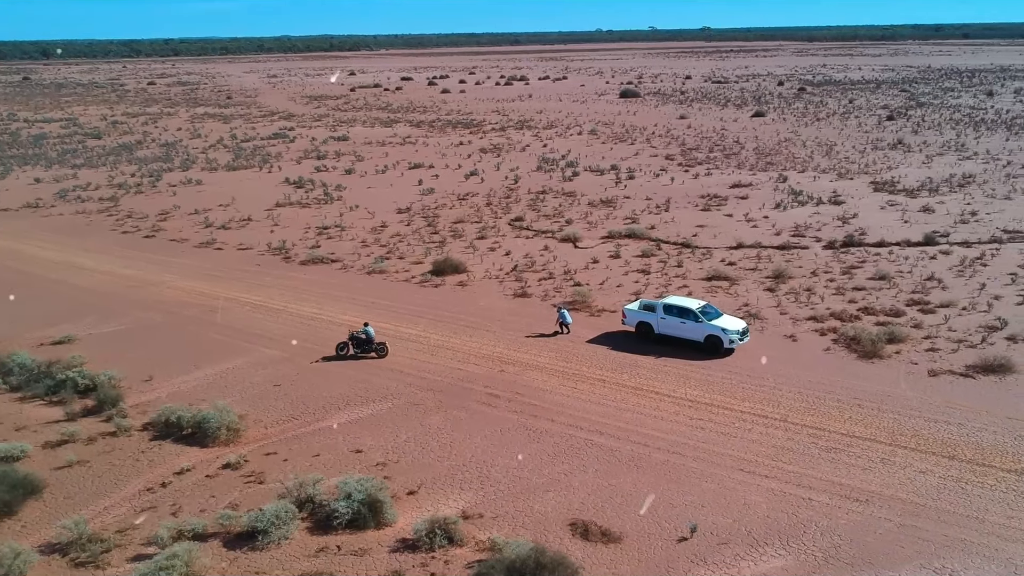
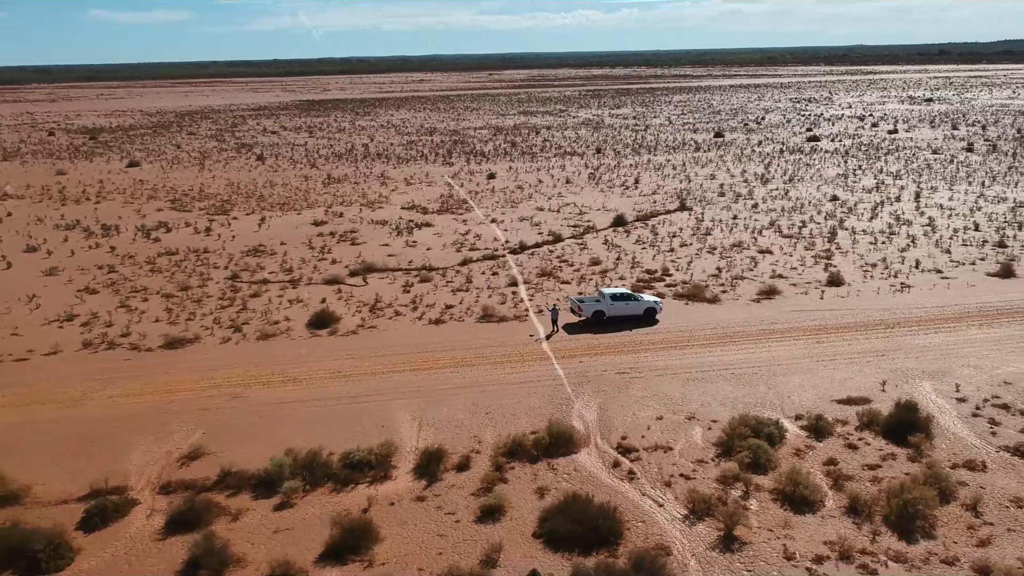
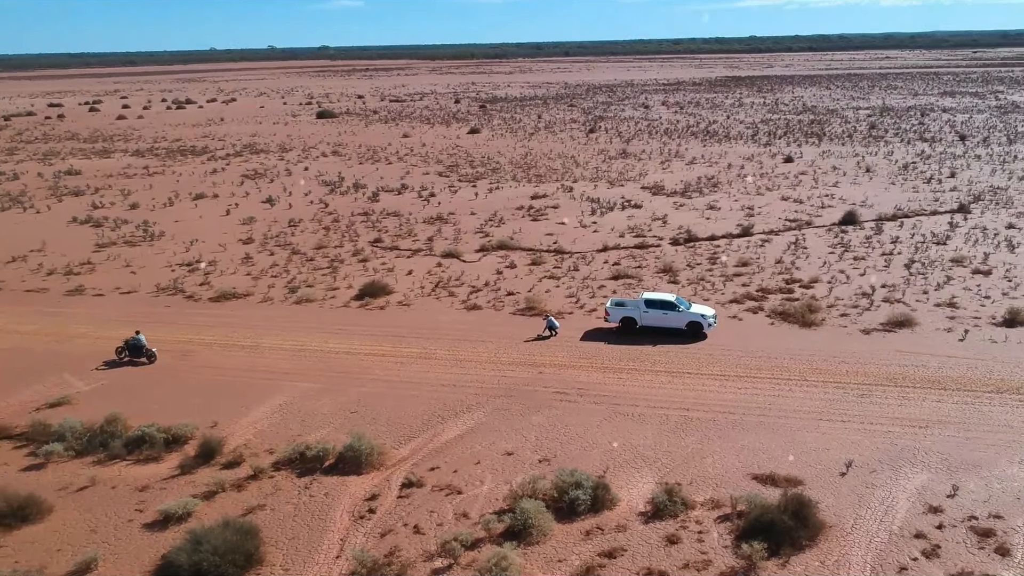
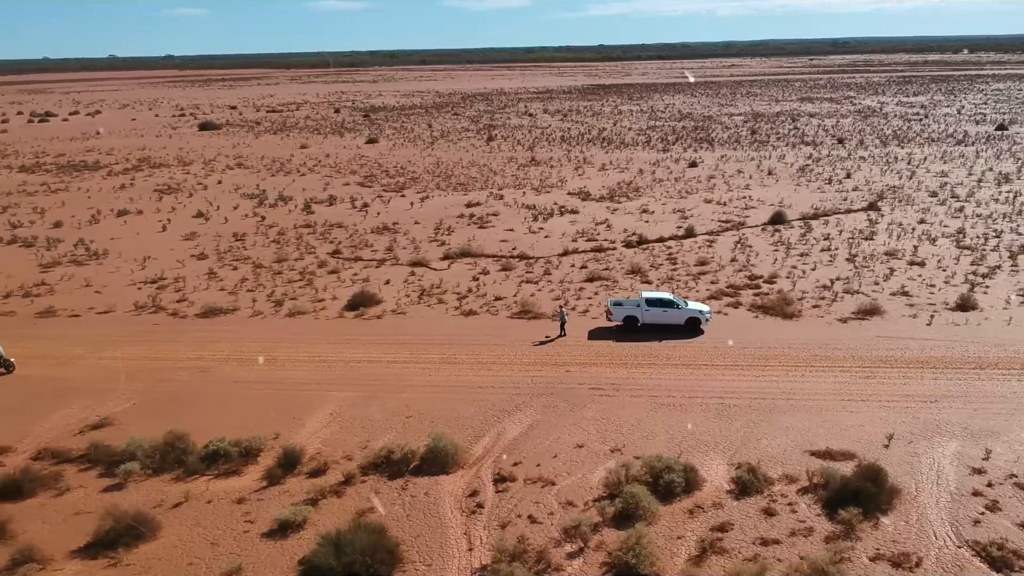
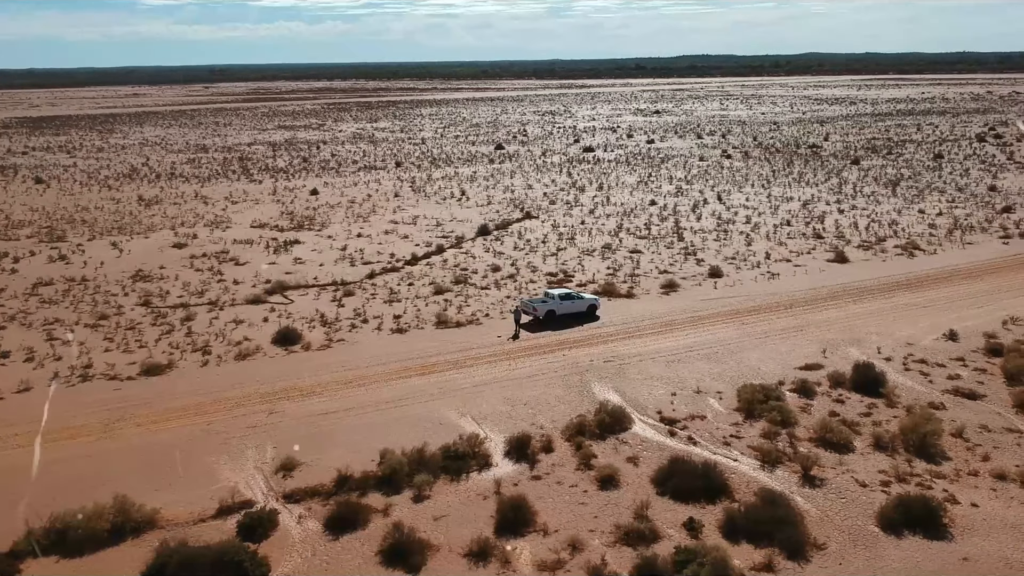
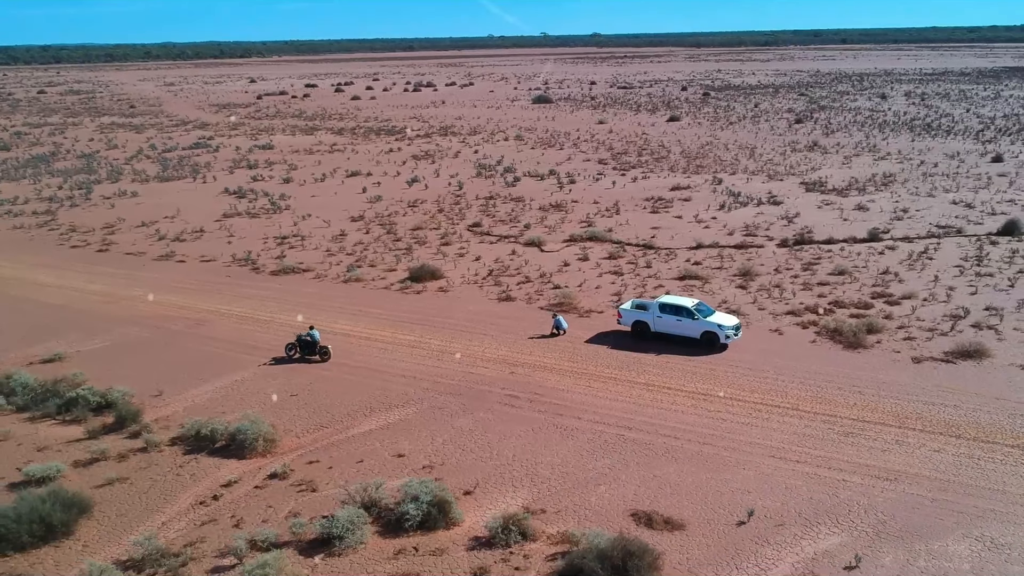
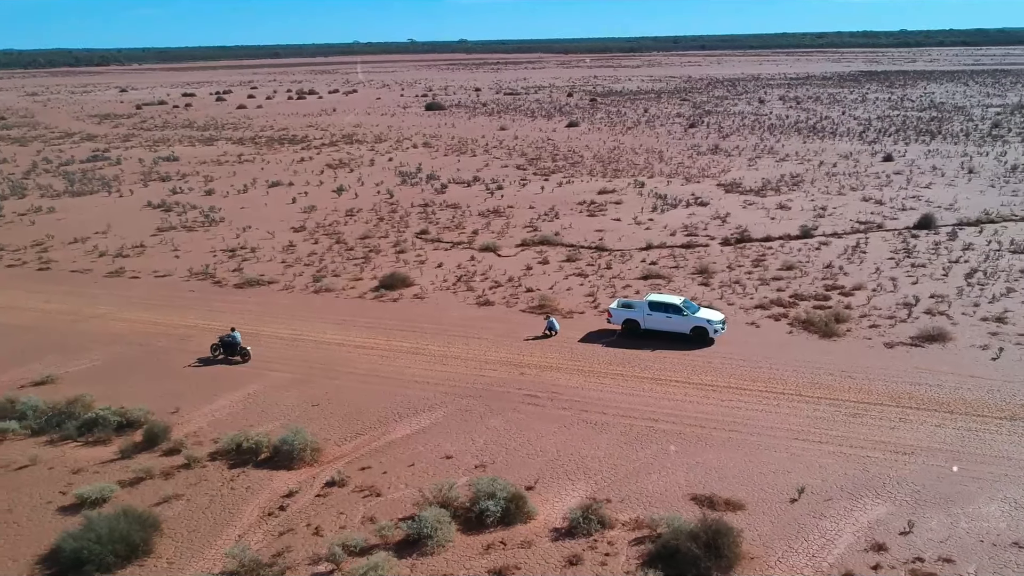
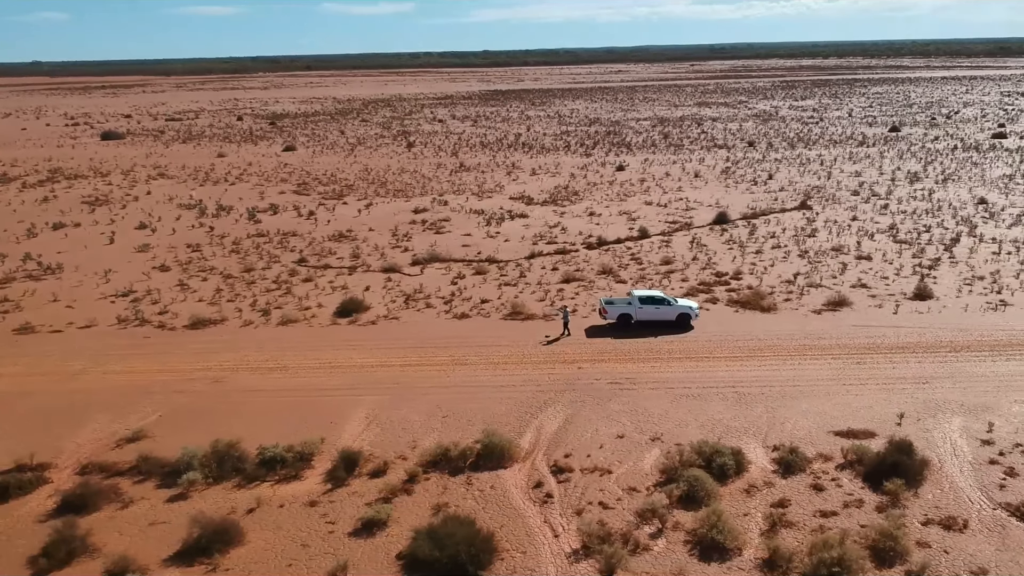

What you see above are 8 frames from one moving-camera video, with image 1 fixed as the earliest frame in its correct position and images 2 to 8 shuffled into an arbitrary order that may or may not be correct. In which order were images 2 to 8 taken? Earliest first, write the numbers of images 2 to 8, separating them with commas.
6, 7, 3, 4, 8, 2, 5
